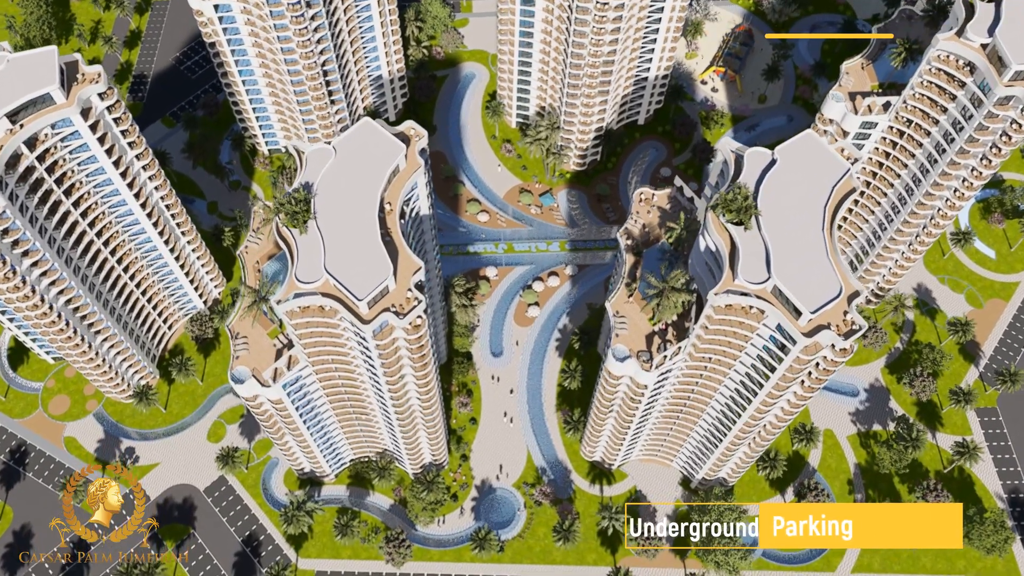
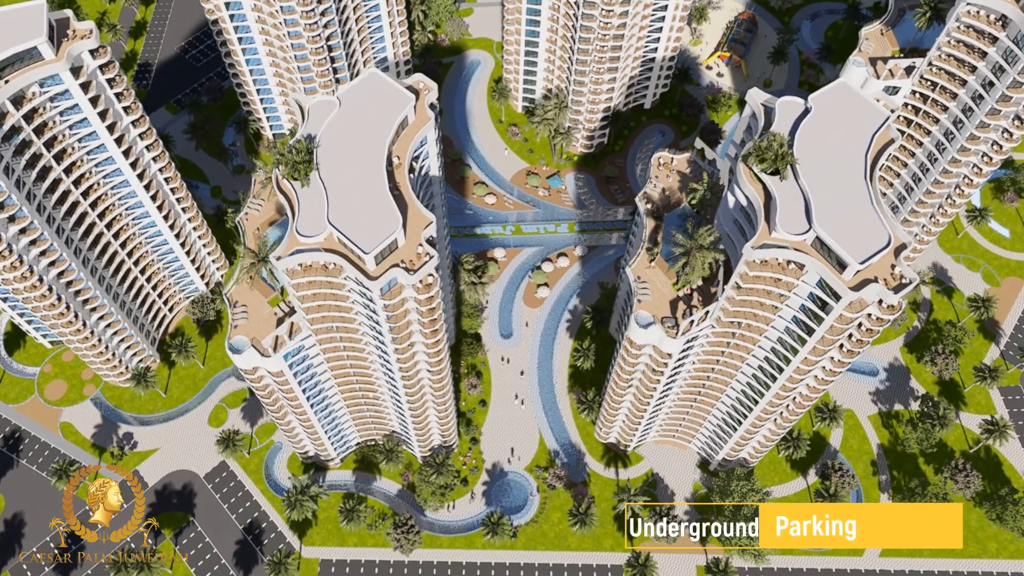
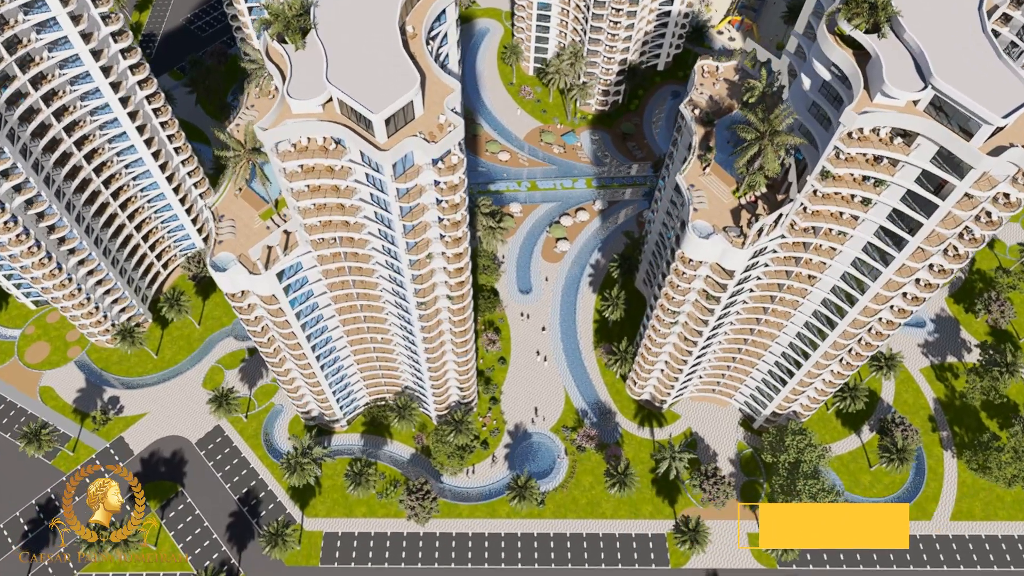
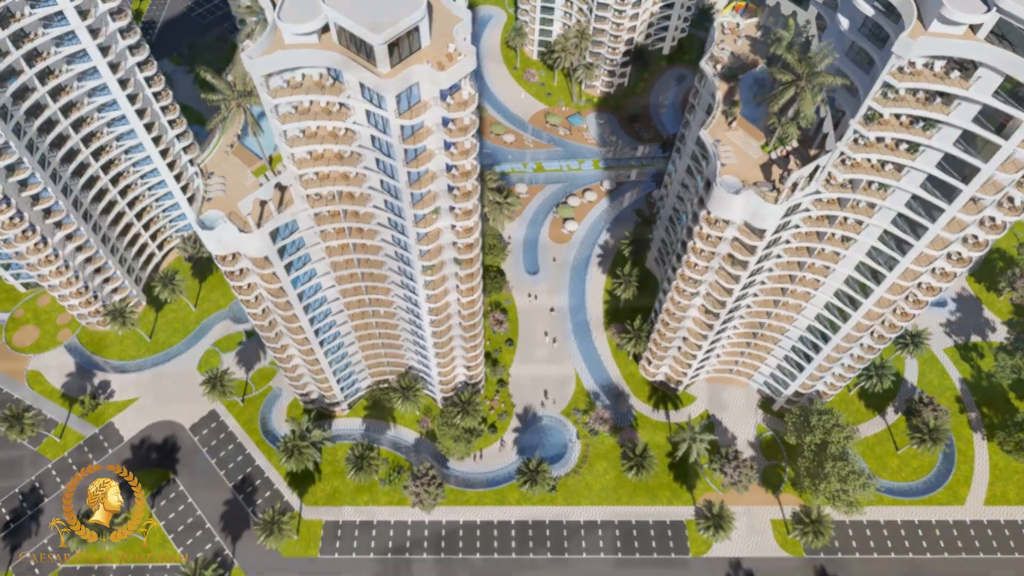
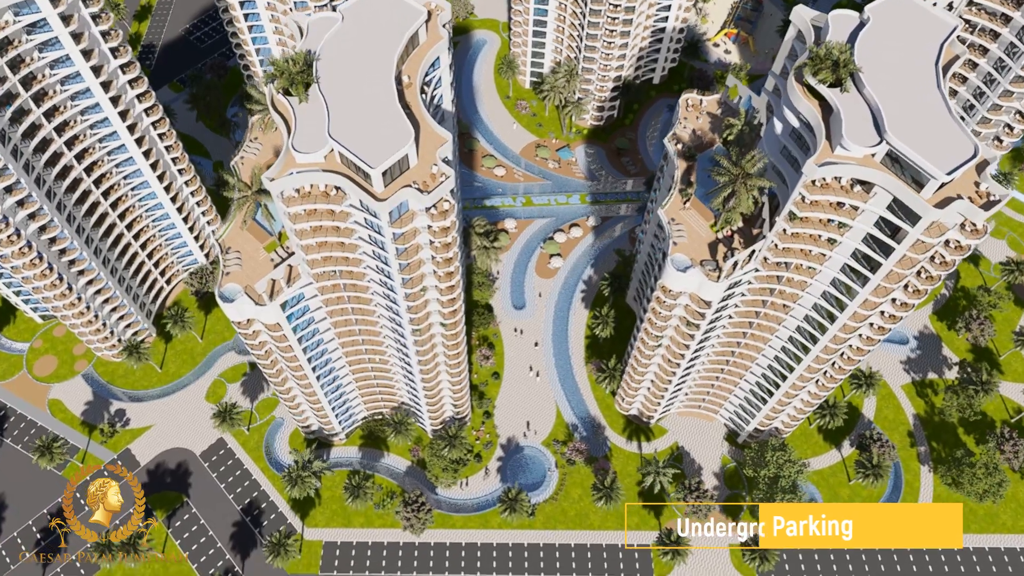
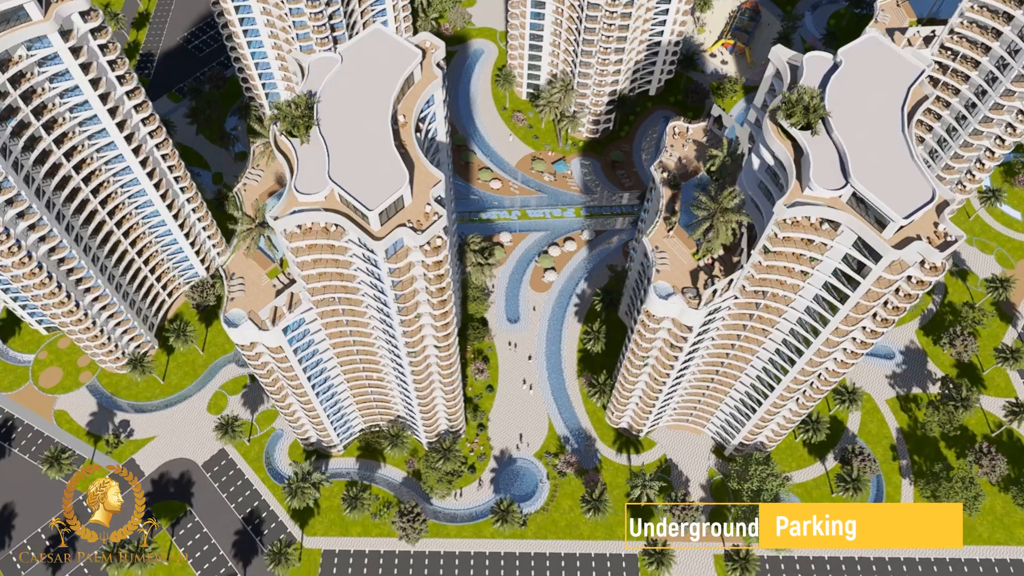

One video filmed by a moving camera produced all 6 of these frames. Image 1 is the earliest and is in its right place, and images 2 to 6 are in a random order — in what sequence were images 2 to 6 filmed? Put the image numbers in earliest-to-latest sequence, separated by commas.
2, 6, 5, 3, 4
